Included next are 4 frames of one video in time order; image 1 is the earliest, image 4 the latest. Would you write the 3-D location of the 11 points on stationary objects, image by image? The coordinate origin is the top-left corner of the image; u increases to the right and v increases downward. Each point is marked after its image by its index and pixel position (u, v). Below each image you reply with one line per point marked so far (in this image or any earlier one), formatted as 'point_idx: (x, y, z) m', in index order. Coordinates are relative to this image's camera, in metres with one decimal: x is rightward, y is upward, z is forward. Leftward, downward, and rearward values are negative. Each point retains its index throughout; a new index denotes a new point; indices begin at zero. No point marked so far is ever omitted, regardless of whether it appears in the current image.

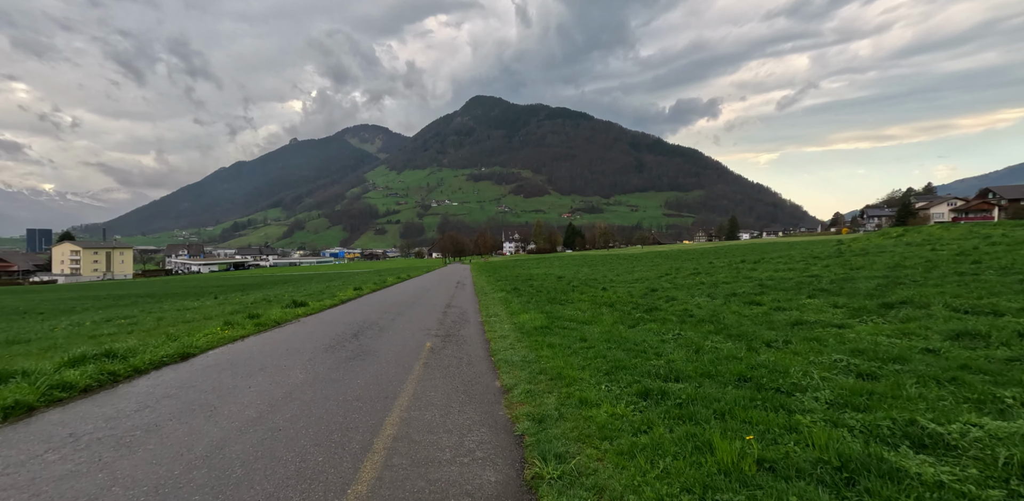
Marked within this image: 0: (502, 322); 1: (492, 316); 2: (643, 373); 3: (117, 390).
0: (-0.3, -2.1, +13.4) m
1: (-0.7, -2.2, +15.0) m
2: (+1.8, -1.7, +6.3) m
3: (-5.7, -2.0, +6.7) m
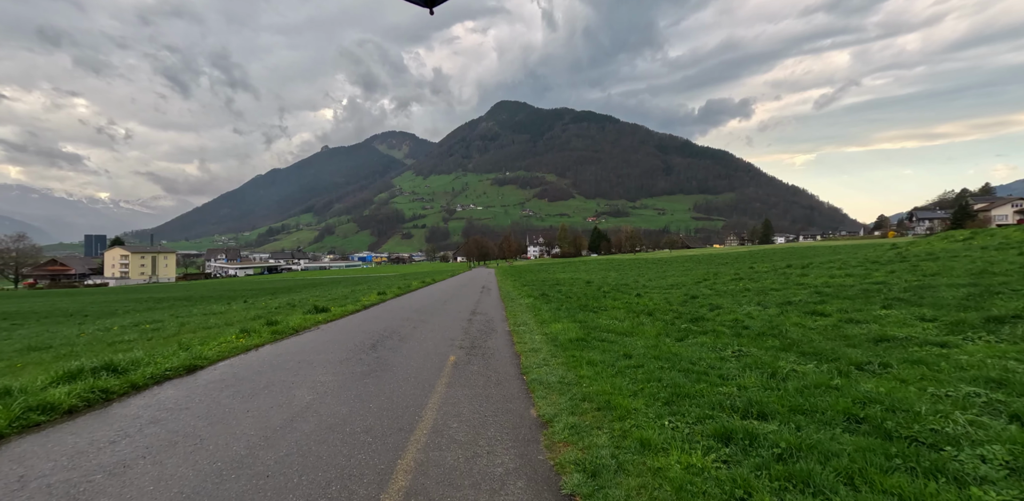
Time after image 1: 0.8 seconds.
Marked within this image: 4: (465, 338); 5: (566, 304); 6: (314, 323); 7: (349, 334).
0: (+0.5, -2.2, +12.3) m
1: (+0.3, -2.3, +13.9) m
2: (+2.3, -1.7, +5.1) m
3: (-5.2, -2.1, +5.9) m
4: (-1.2, -2.3, +12.3) m
5: (+2.3, -2.3, +19.4) m
6: (-6.7, -2.5, +15.5) m
7: (-4.6, -2.4, +12.9) m
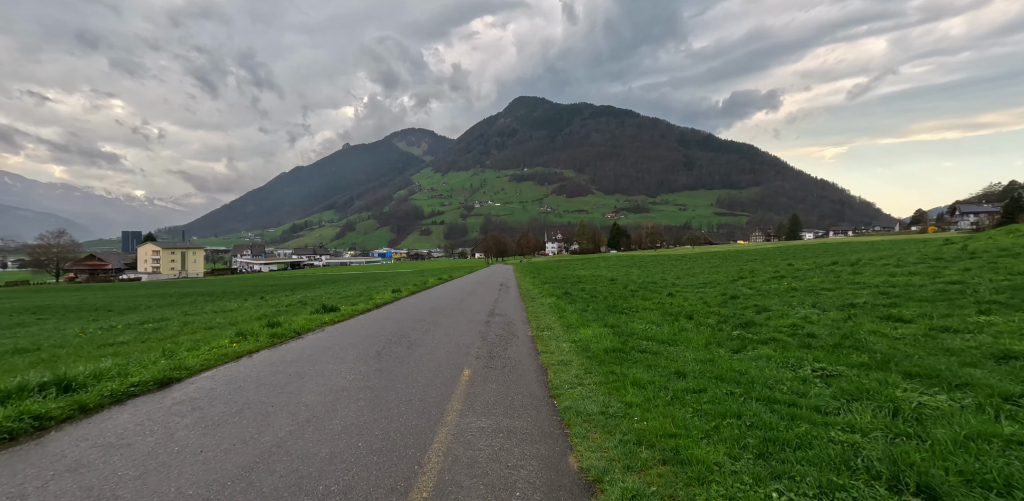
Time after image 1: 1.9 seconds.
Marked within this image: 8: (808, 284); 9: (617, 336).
0: (+1.1, -2.1, +10.8) m
1: (+0.9, -2.2, +12.5) m
2: (+2.6, -1.7, +3.6) m
3: (-4.9, -2.0, +4.7) m
4: (-0.7, -2.2, +10.9) m
5: (+3.1, -2.1, +17.8) m
6: (-6.0, -2.3, +14.3) m
7: (-4.0, -2.2, +11.6) m
8: (+12.4, -1.4, +19.2) m
9: (+2.4, -1.9, +10.4) m
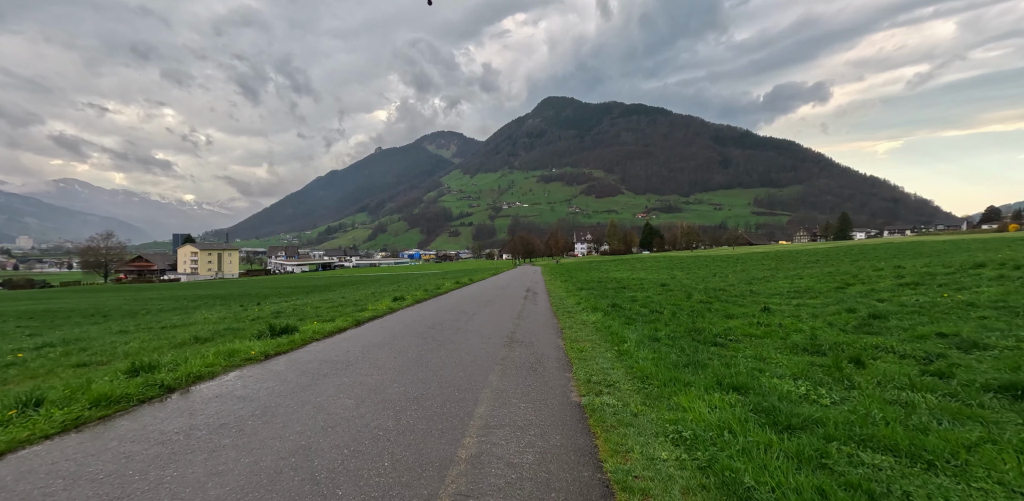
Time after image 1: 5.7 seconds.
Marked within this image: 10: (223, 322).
0: (+1.4, -2.0, +5.0) m
1: (+1.4, -2.0, +6.7) m
2: (+2.5, -1.5, -2.3) m
3: (-4.9, -1.8, -0.7) m
4: (-0.3, -2.1, +5.2) m
5: (+3.9, -2.0, +11.9) m
6: (-5.4, -2.2, +9.0) m
7: (-3.6, -2.1, +6.1) m
8: (+13.2, -1.3, +12.7) m
9: (+2.7, -1.8, +4.6) m
10: (-11.6, -2.8, +18.3) m
